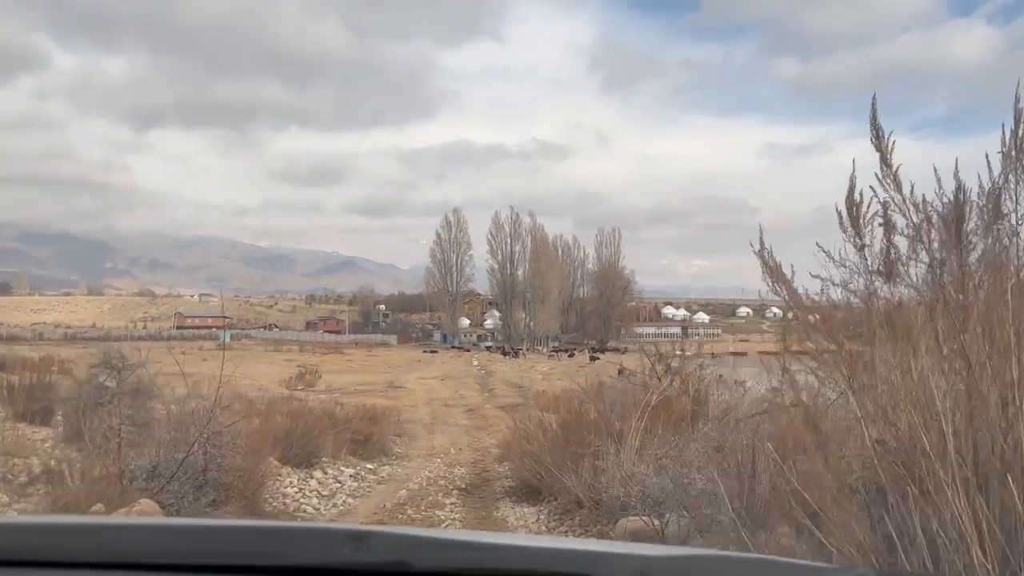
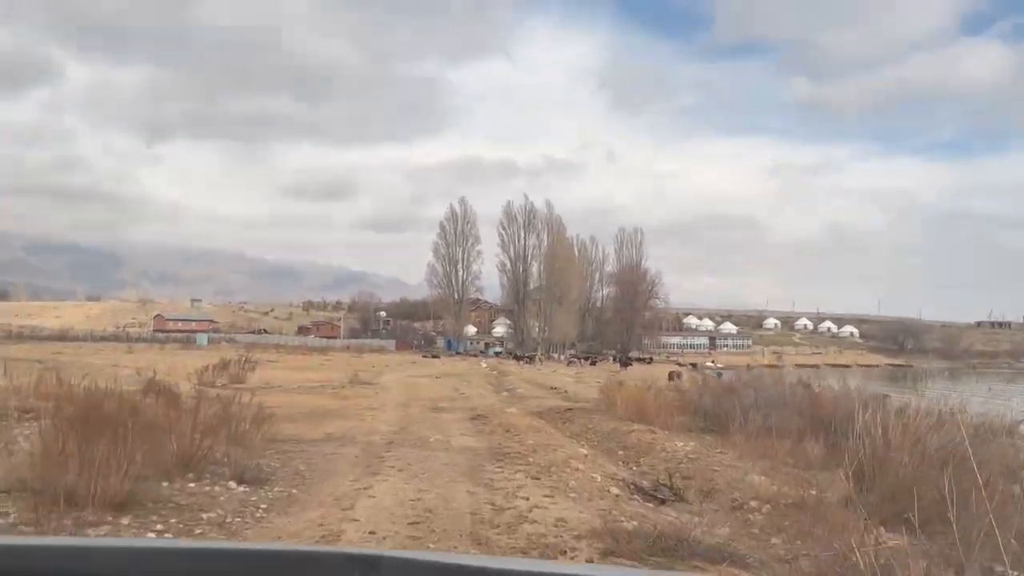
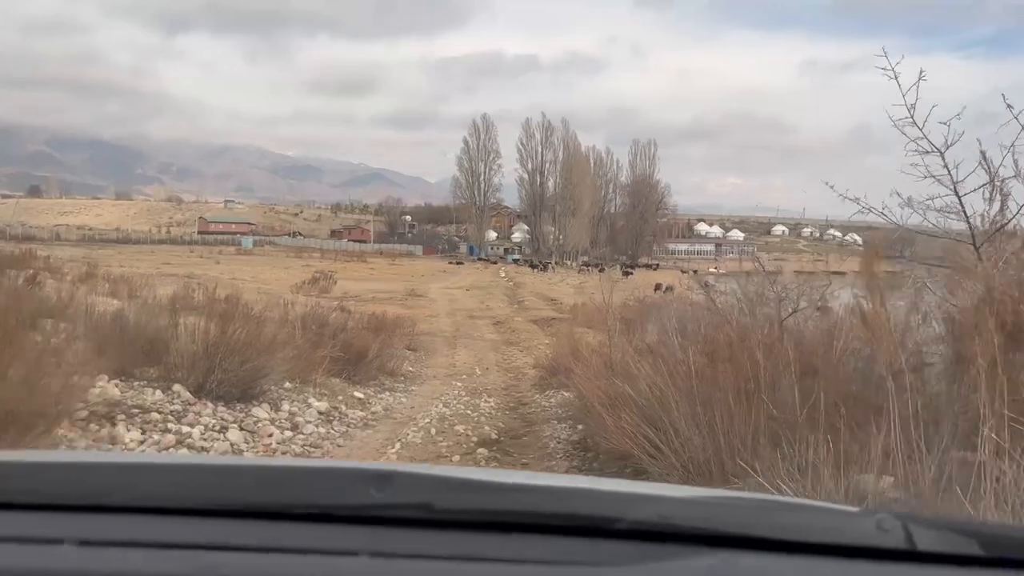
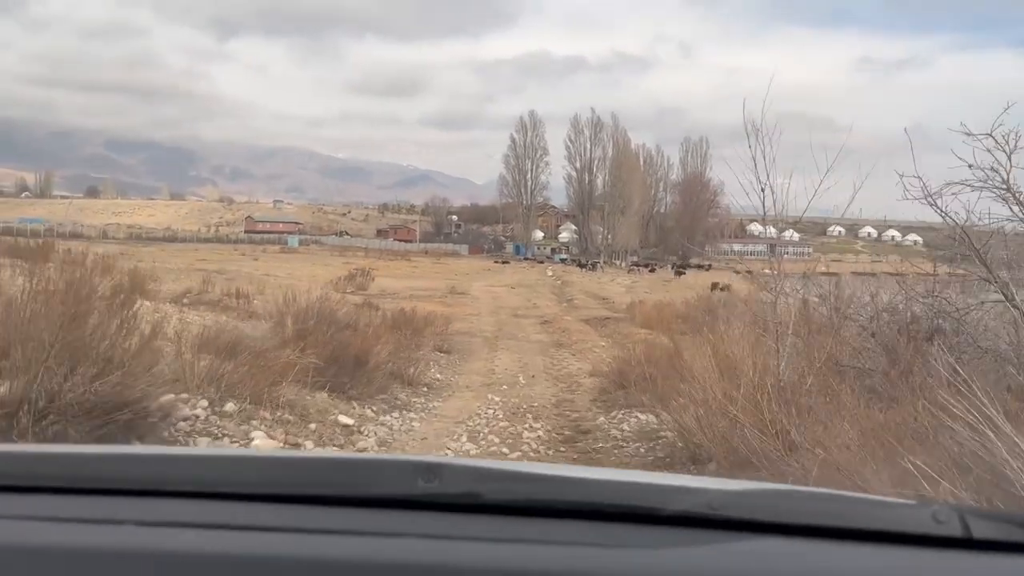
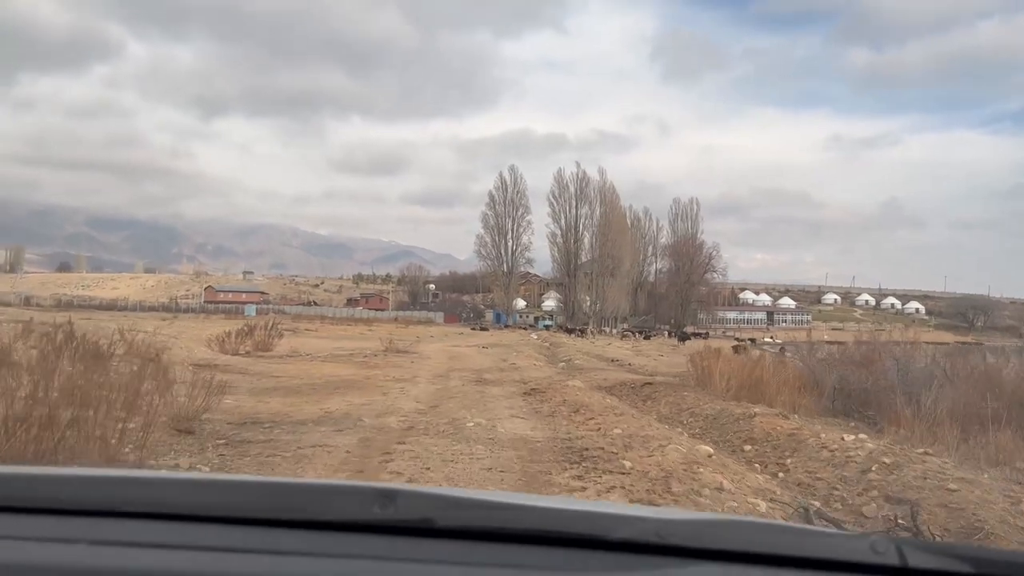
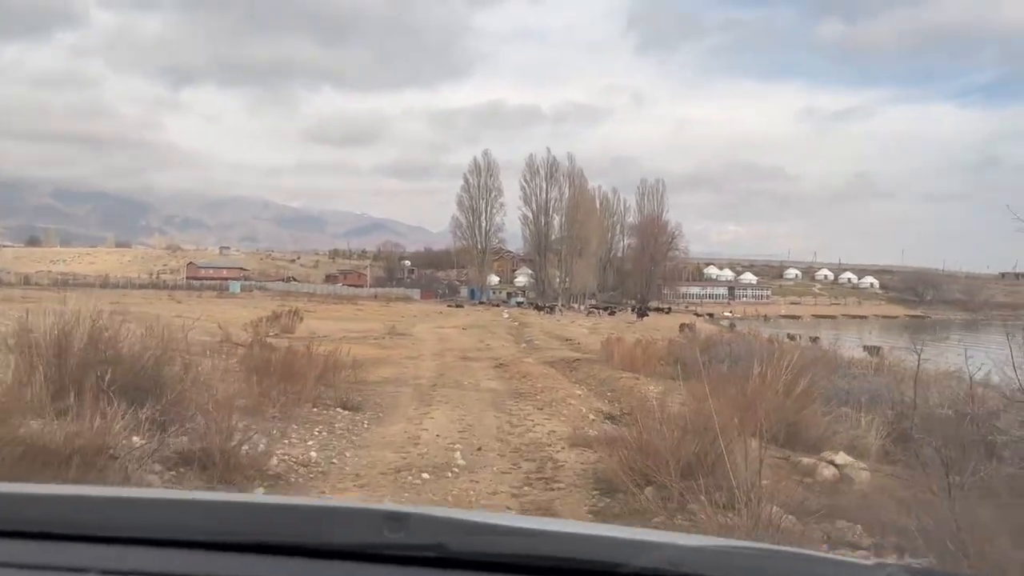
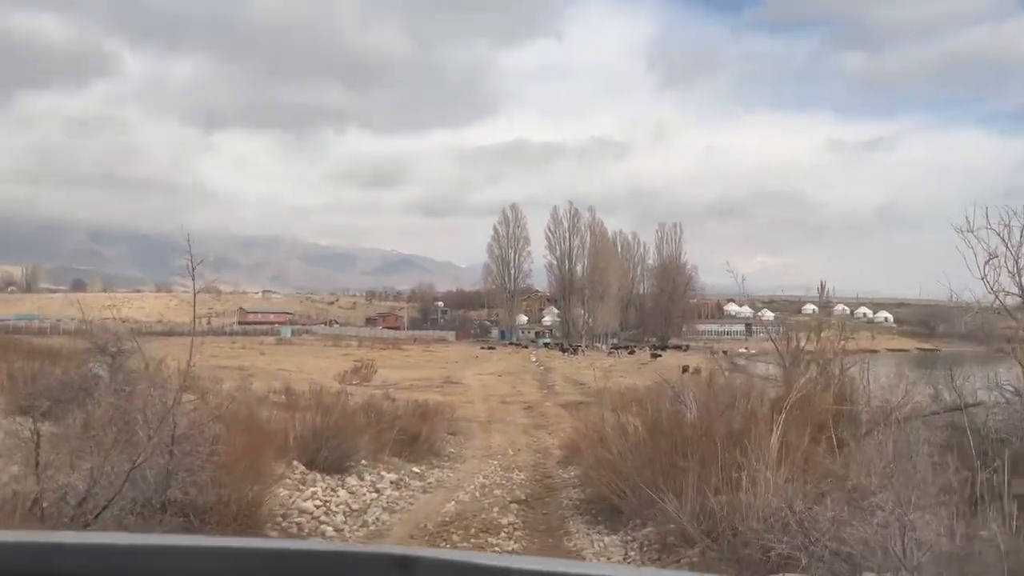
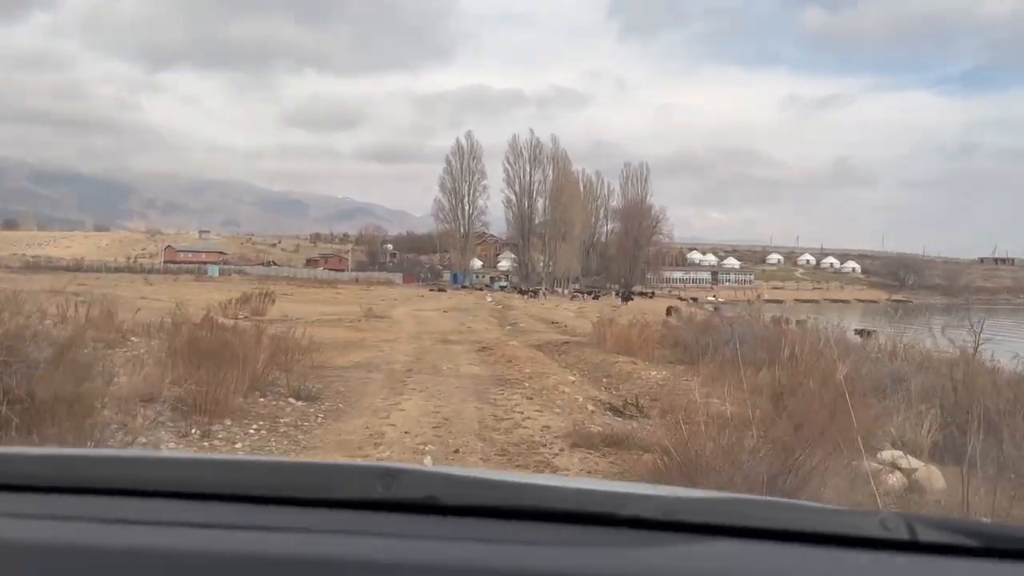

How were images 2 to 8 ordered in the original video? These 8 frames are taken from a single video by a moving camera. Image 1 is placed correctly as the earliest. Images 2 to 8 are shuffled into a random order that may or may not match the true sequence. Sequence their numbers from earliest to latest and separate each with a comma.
7, 3, 4, 6, 8, 2, 5
